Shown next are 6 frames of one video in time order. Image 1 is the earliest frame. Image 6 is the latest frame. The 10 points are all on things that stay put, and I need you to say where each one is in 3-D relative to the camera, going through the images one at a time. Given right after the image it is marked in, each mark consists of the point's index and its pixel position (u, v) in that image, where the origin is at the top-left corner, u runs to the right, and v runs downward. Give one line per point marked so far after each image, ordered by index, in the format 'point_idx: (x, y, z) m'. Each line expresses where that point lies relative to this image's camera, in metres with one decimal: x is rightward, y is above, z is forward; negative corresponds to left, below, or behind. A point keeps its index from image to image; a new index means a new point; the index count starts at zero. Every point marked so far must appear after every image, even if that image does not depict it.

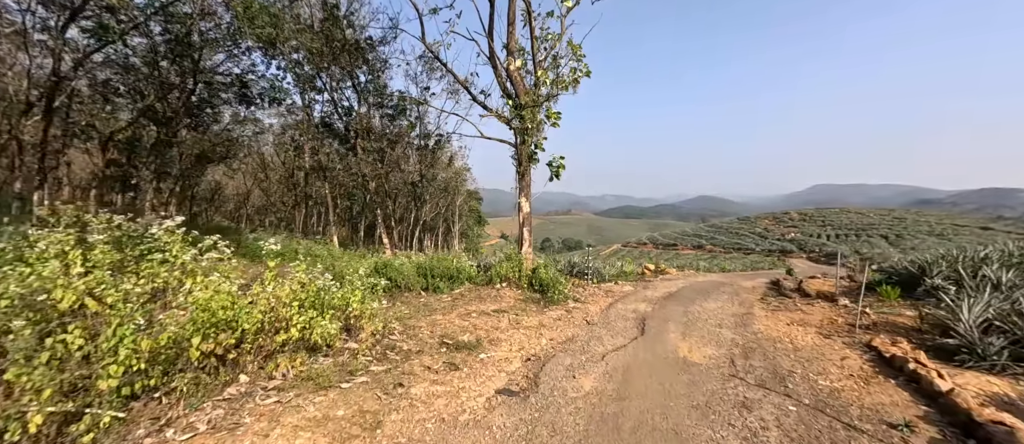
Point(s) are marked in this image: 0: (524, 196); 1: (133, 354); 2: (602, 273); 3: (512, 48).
0: (+0.3, +0.6, +9.0) m
1: (-1.8, -0.6, +1.9) m
2: (+2.5, -1.5, +10.7) m
3: (0.0, +4.0, +8.9) m
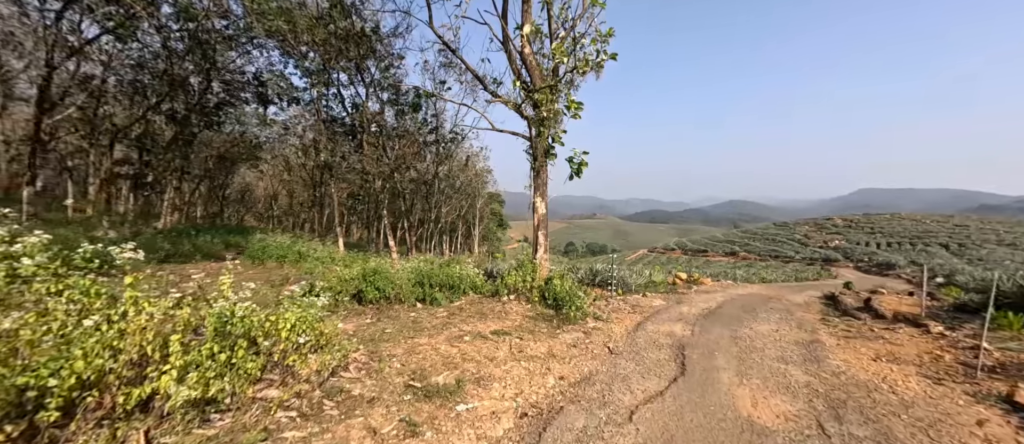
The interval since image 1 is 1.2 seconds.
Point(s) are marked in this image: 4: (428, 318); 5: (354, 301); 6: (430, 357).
0: (+0.6, +0.5, +8.0) m
1: (-2.0, -0.6, +1.0) m
2: (+2.9, -1.5, +9.5) m
3: (+0.3, +4.0, +8.0) m
4: (-1.1, -1.2, +5.0) m
5: (-2.2, -1.1, +5.4) m
6: (-0.7, -1.2, +3.4) m
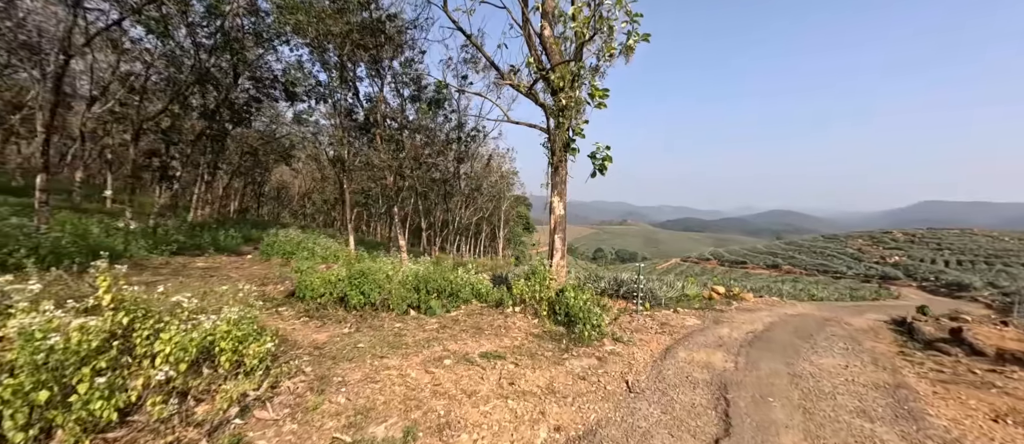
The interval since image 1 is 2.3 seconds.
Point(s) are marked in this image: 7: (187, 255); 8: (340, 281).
0: (+0.9, +0.5, +7.2) m
1: (-2.3, -0.5, +0.4) m
2: (+3.2, -1.7, +8.5) m
3: (+0.7, +4.0, +7.2) m
4: (-1.1, -1.2, +4.3) m
5: (-2.2, -1.0, +4.8) m
6: (-0.8, -1.1, +2.7) m
7: (-7.9, -0.8, +9.3) m
8: (-2.2, -0.8, +4.9) m
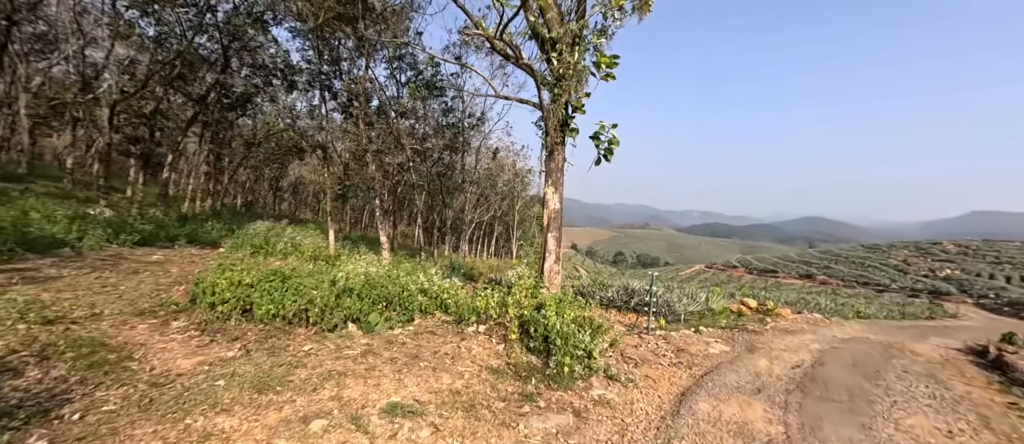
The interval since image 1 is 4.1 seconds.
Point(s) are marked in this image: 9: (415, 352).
0: (+0.6, +0.6, +5.9) m
1: (-2.9, -0.3, -0.8) m
2: (+3.0, -1.7, +7.1) m
3: (+0.6, +4.0, +5.9) m
4: (-1.5, -1.1, +3.1) m
5: (-2.6, -0.9, +3.6) m
6: (-1.3, -1.0, +1.5) m
7: (-8.0, -0.6, +8.5) m
8: (-2.6, -0.6, +3.8) m
9: (-0.8, -1.1, +3.3) m
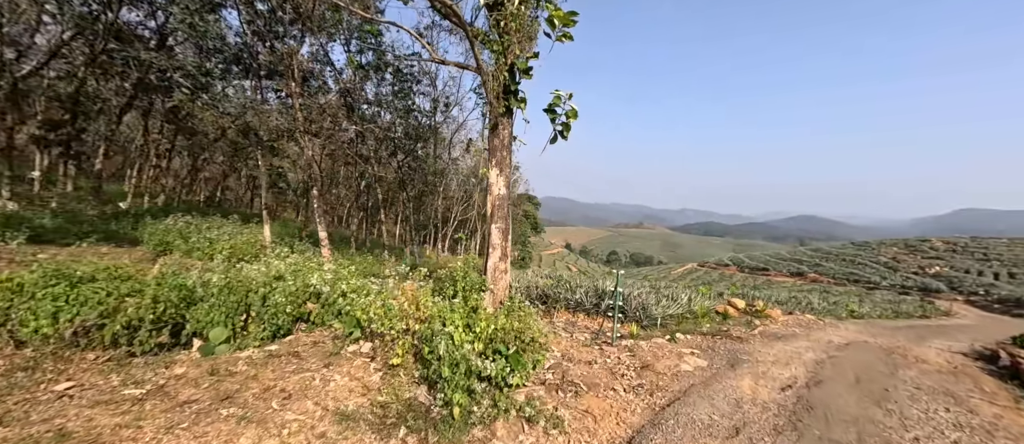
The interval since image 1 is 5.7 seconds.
0: (-0.2, +0.7, +4.9) m
1: (-3.6, -0.2, -1.8) m
2: (+2.2, -1.5, +6.1) m
3: (-0.3, +4.2, +4.9) m
4: (-2.2, -0.9, +2.0) m
5: (-3.3, -0.8, +2.6) m
6: (-2.1, -0.9, +0.4) m
7: (-8.9, -0.4, +7.3) m
8: (-3.3, -0.5, +2.8) m
9: (-1.6, -1.0, +2.2) m
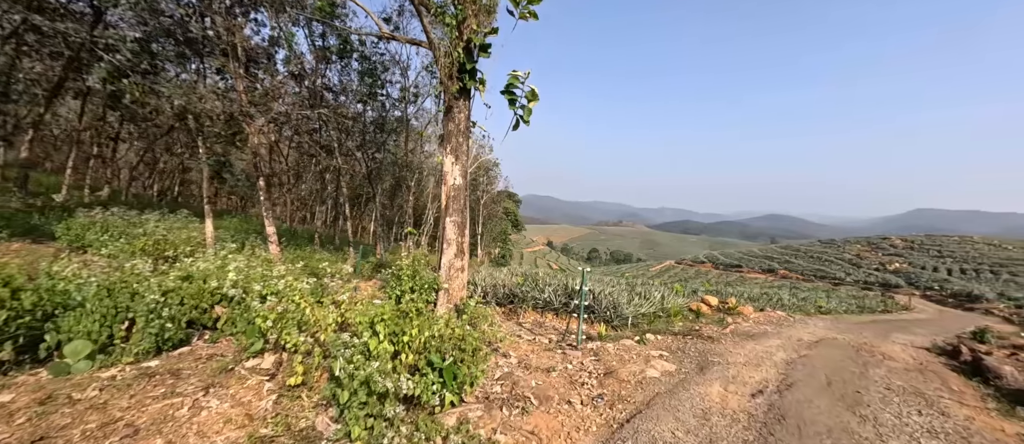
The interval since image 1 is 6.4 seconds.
0: (-0.7, +0.8, +4.5) m
1: (-3.7, -0.1, -2.4) m
2: (+1.6, -1.4, +5.8) m
3: (-0.8, +4.3, +4.4) m
4: (-2.6, -0.9, +1.5) m
5: (-3.7, -0.7, +2.0) m
6: (-2.4, -0.8, -0.1) m
7: (-9.5, -0.3, +6.5) m
8: (-3.7, -0.4, +2.2) m
9: (-2.0, -0.9, +1.7) m
